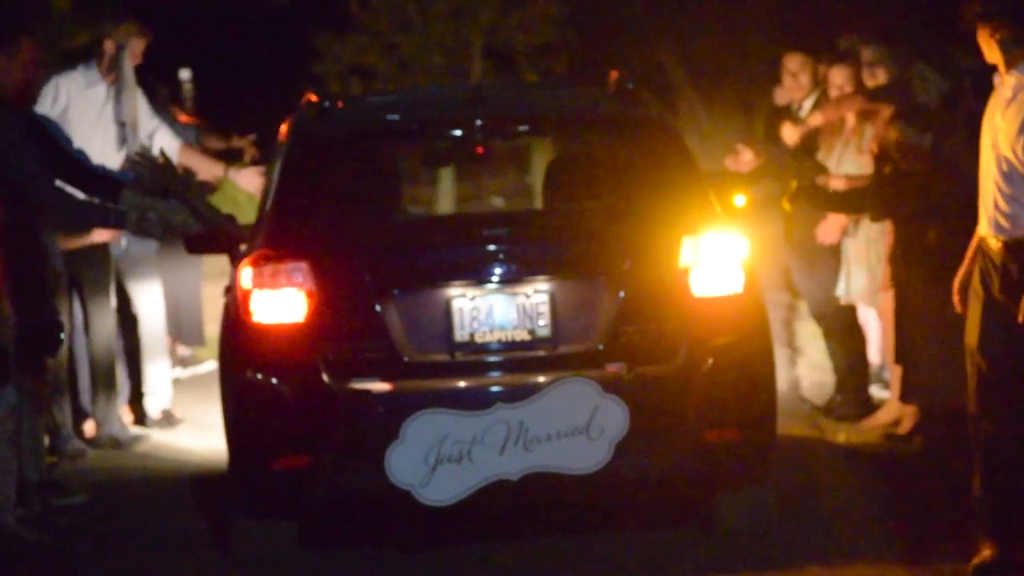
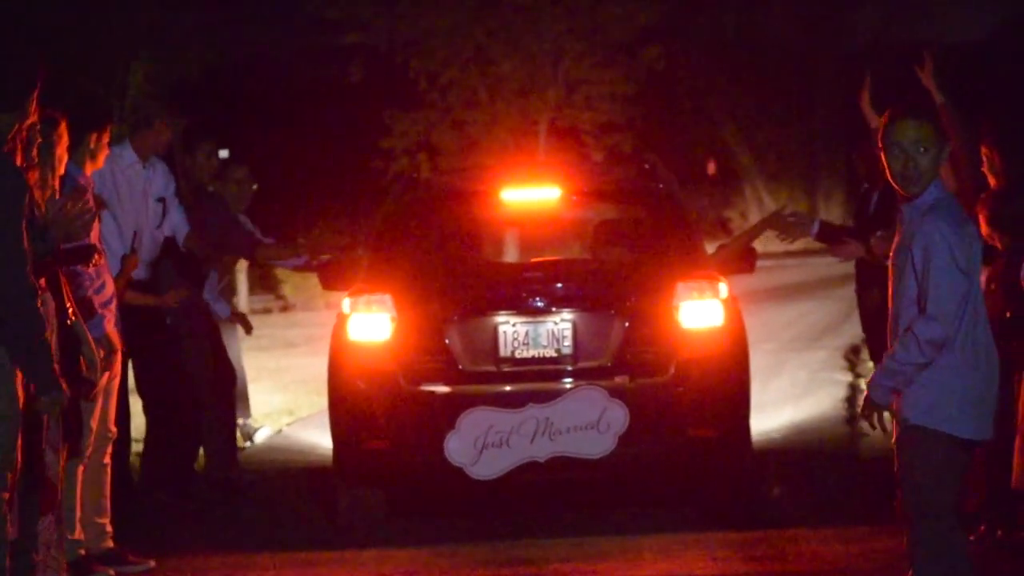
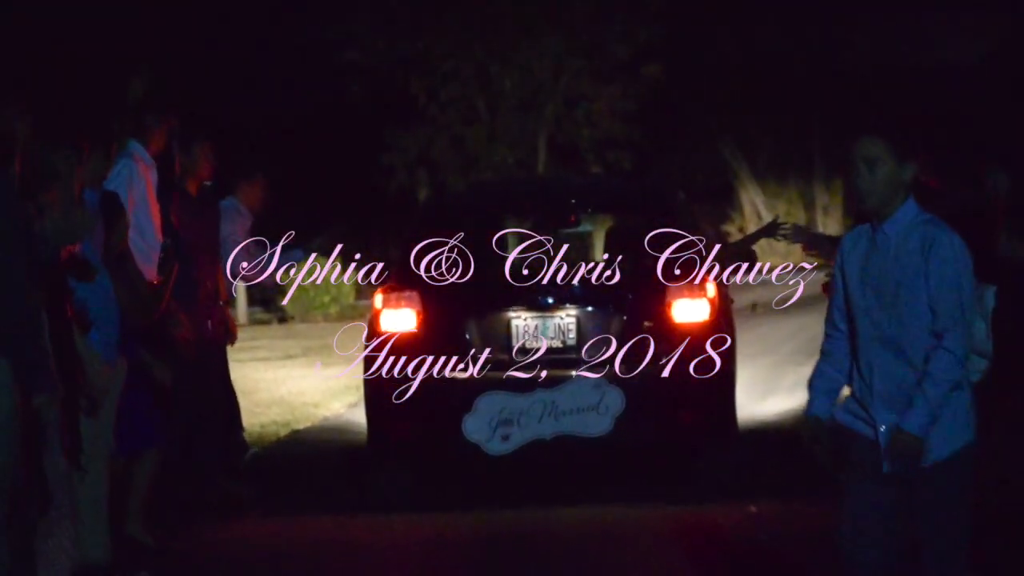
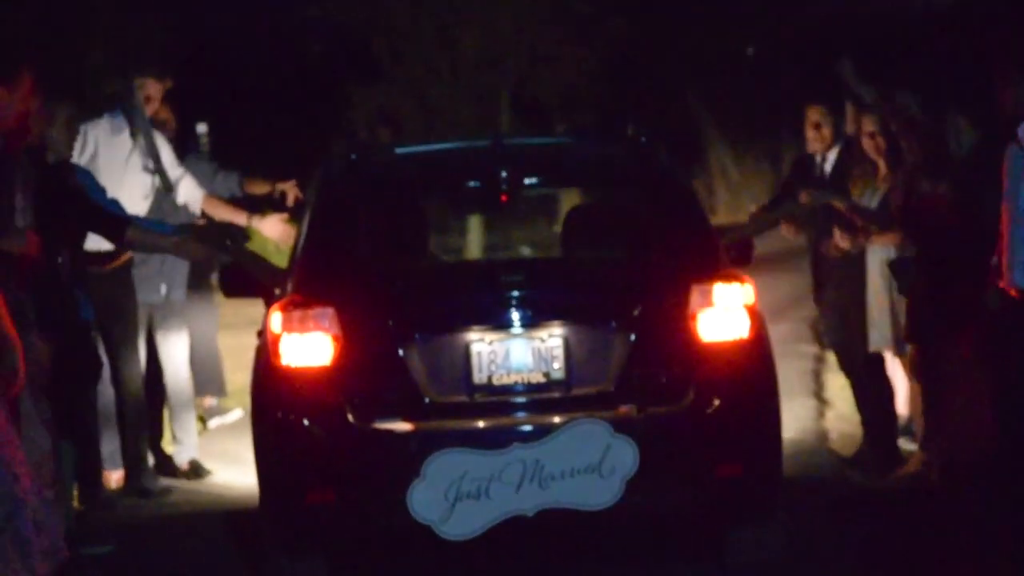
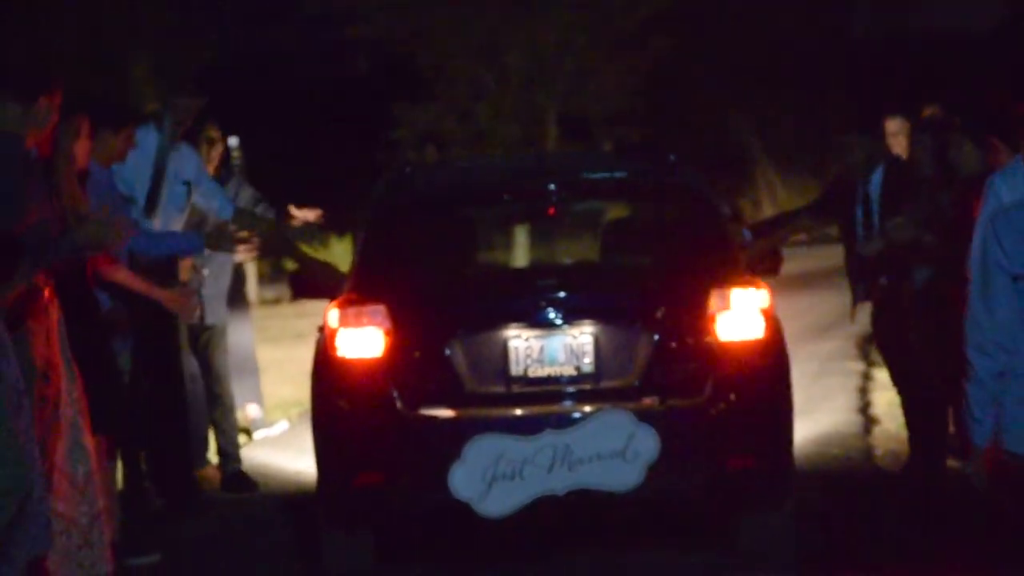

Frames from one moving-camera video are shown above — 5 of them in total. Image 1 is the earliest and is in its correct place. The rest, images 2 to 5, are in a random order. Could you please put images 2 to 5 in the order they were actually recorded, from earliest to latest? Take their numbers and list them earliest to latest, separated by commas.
4, 5, 2, 3
